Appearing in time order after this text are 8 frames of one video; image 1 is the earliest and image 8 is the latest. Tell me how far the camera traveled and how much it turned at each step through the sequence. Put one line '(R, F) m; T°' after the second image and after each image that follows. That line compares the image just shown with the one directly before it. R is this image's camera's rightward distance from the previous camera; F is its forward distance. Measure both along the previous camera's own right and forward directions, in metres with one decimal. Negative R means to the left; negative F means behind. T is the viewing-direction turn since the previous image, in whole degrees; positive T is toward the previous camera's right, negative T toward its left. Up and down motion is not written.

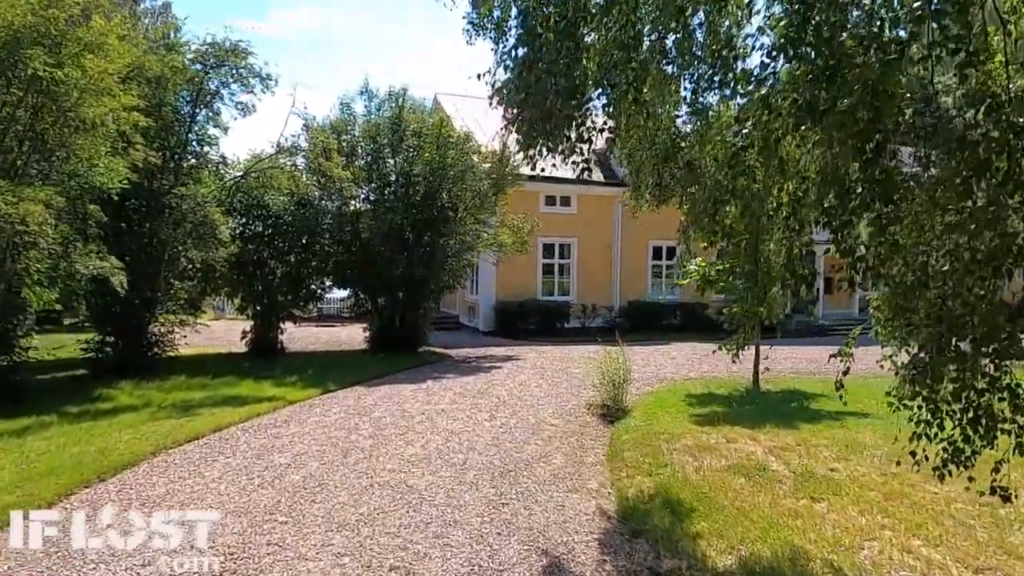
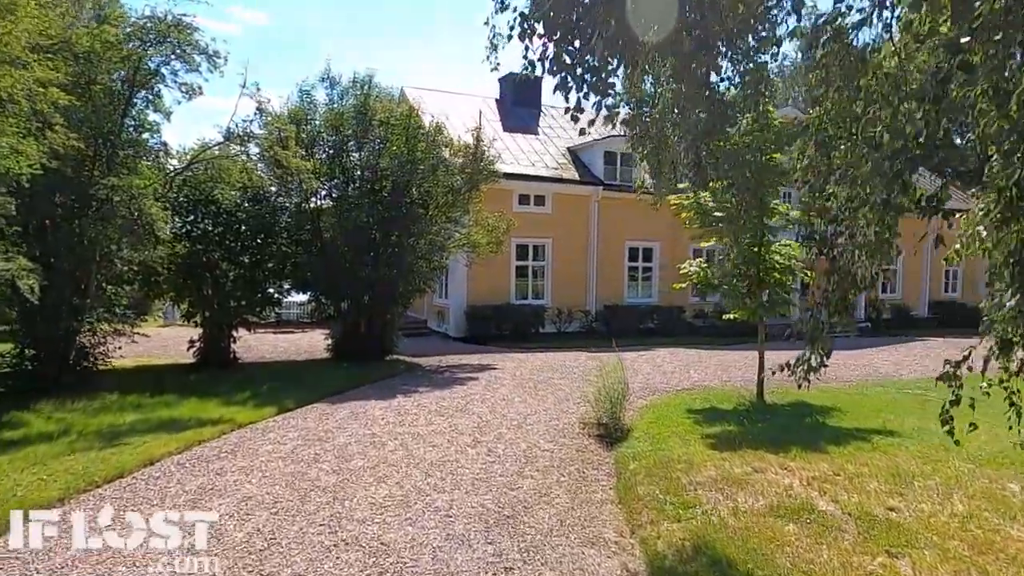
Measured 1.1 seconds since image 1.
(-0.2, +1.0) m; +3°
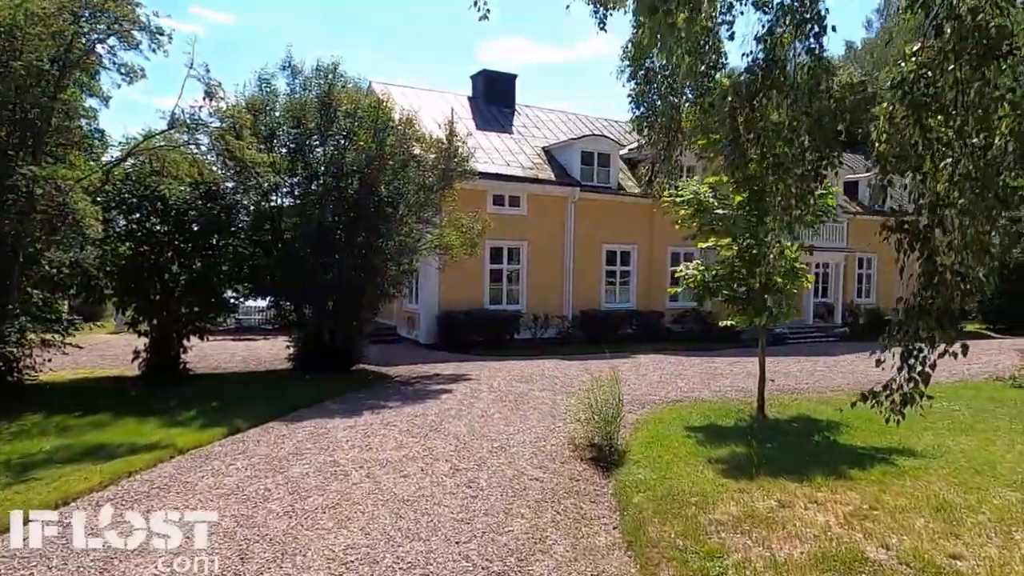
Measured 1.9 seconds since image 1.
(-0.1, +0.8) m; +3°
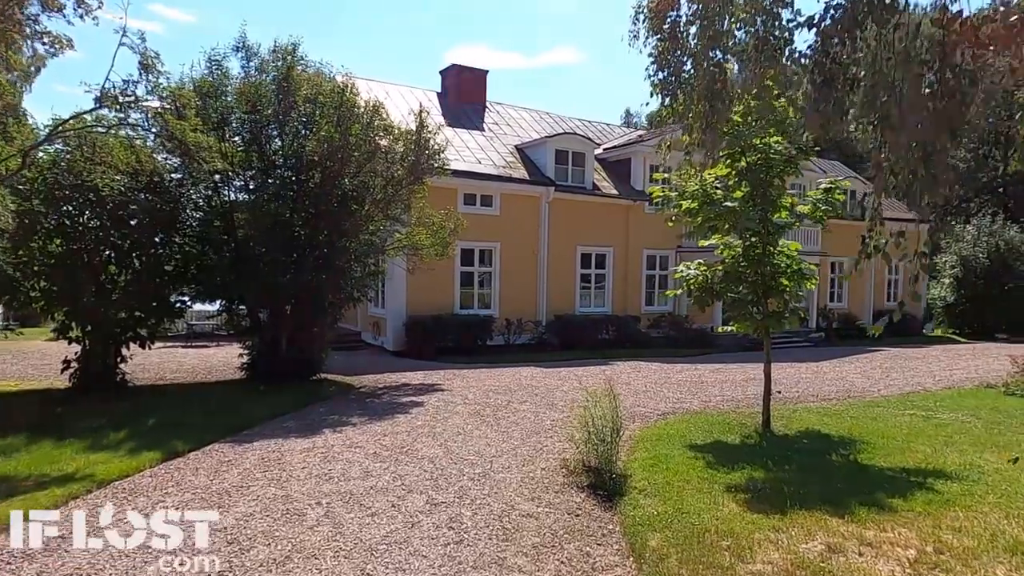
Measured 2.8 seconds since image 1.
(-0.2, +0.9) m; +3°
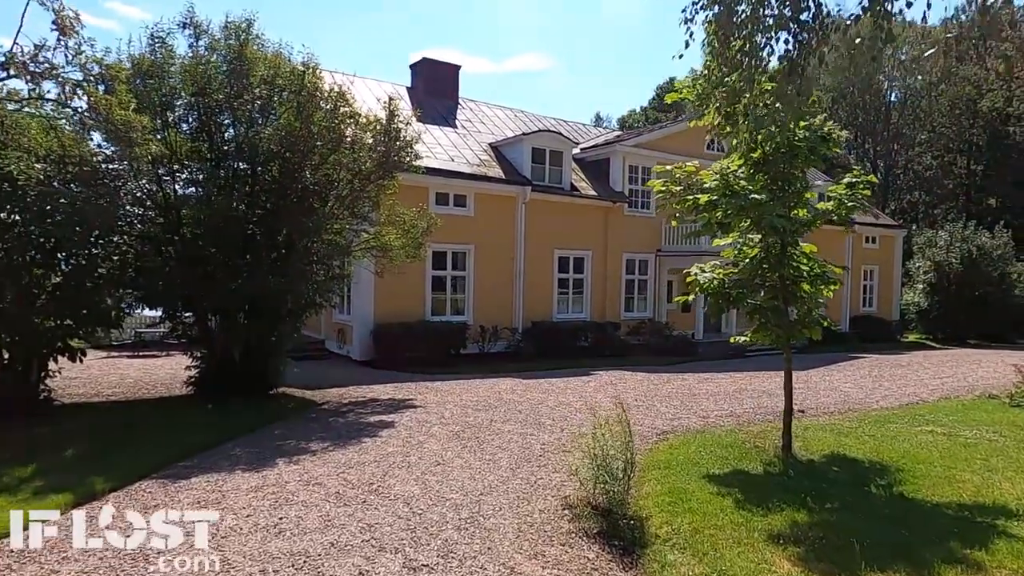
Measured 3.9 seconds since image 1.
(-0.2, +1.0) m; +3°
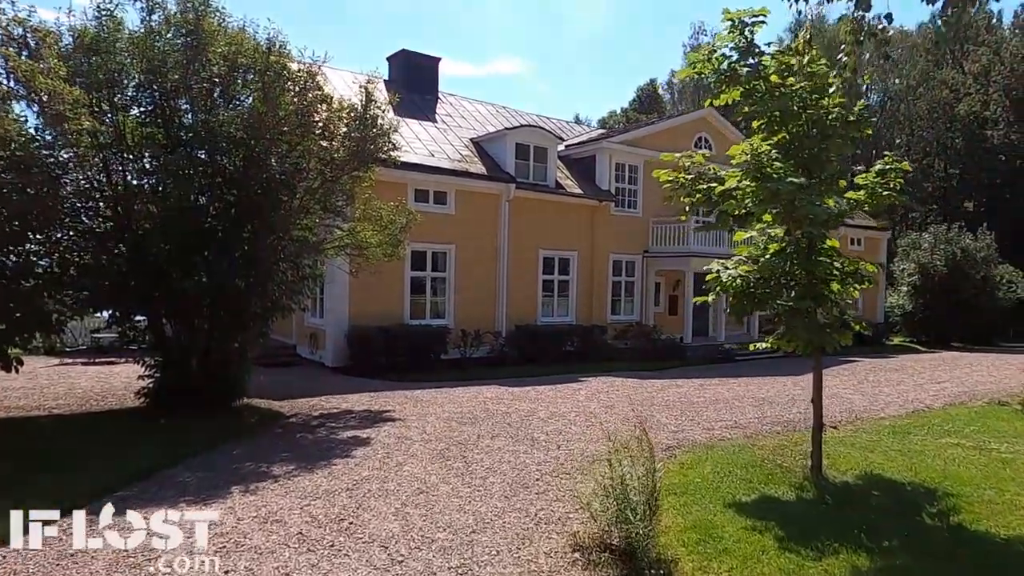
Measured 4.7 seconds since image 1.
(-0.1, +0.8) m; +2°
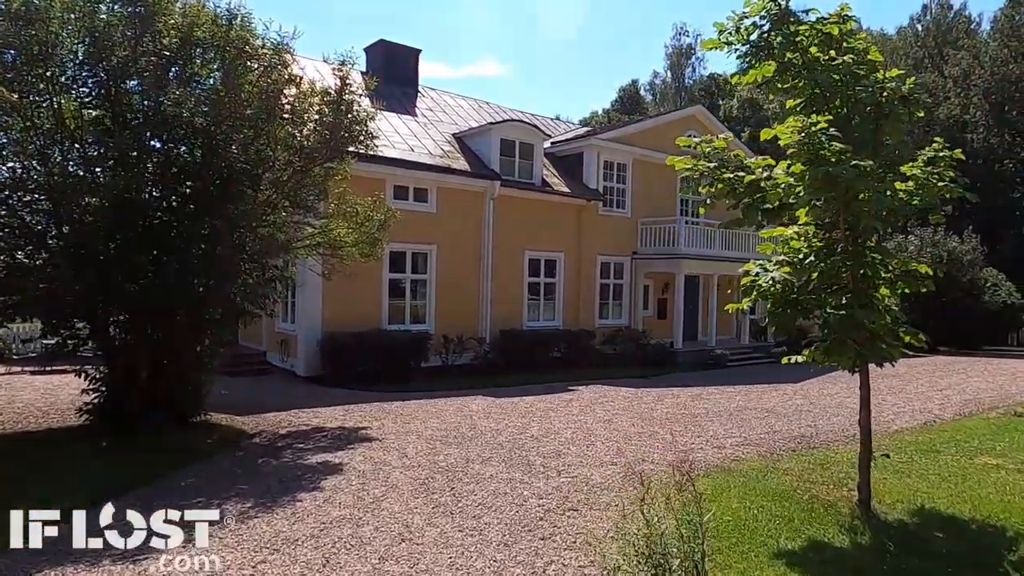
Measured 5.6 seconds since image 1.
(-0.2, +0.9) m; +2°
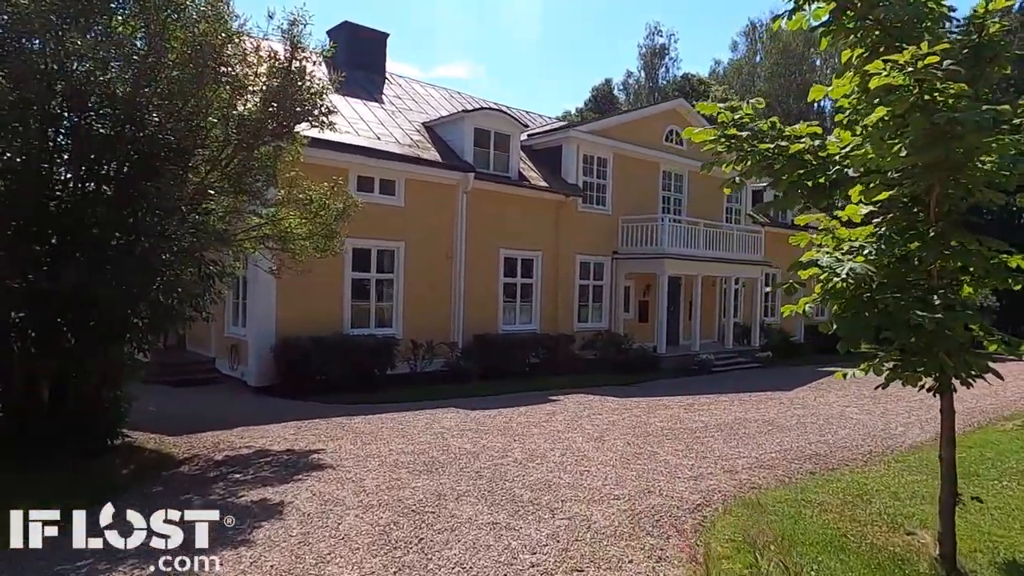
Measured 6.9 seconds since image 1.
(-0.1, +1.2) m; +3°
